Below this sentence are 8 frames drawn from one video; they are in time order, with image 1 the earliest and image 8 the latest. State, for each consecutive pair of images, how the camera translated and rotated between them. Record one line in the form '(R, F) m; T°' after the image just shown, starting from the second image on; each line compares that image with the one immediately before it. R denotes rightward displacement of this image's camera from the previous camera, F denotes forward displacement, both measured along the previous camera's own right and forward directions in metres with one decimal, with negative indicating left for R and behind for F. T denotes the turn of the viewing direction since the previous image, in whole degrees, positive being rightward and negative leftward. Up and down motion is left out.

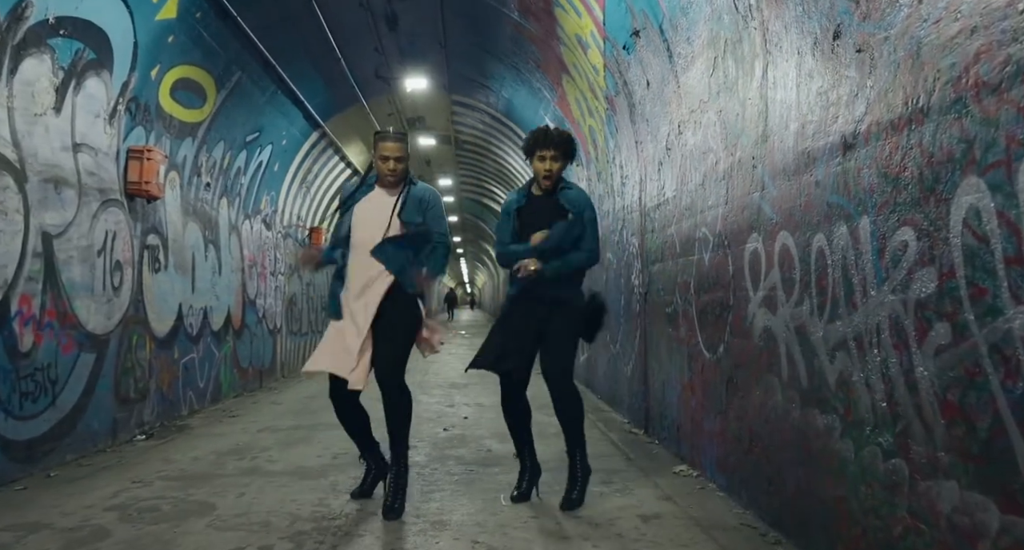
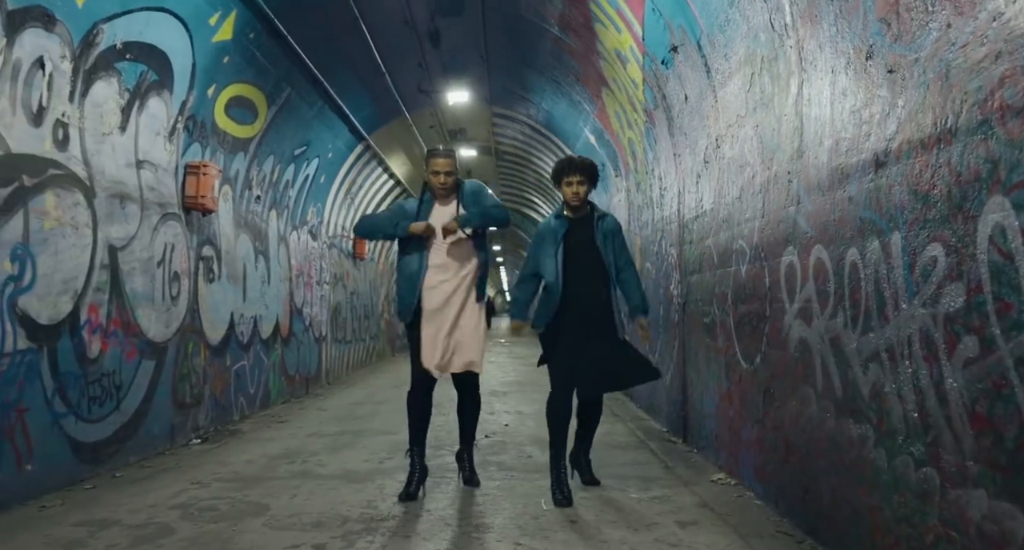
(0.0, -0.1) m; -3°
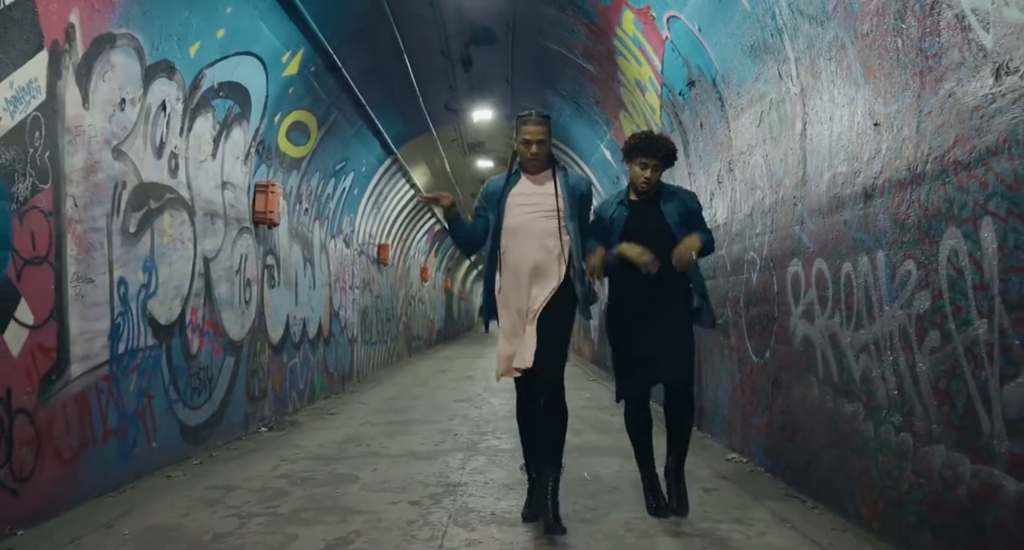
(-0.3, -0.8) m; 0°
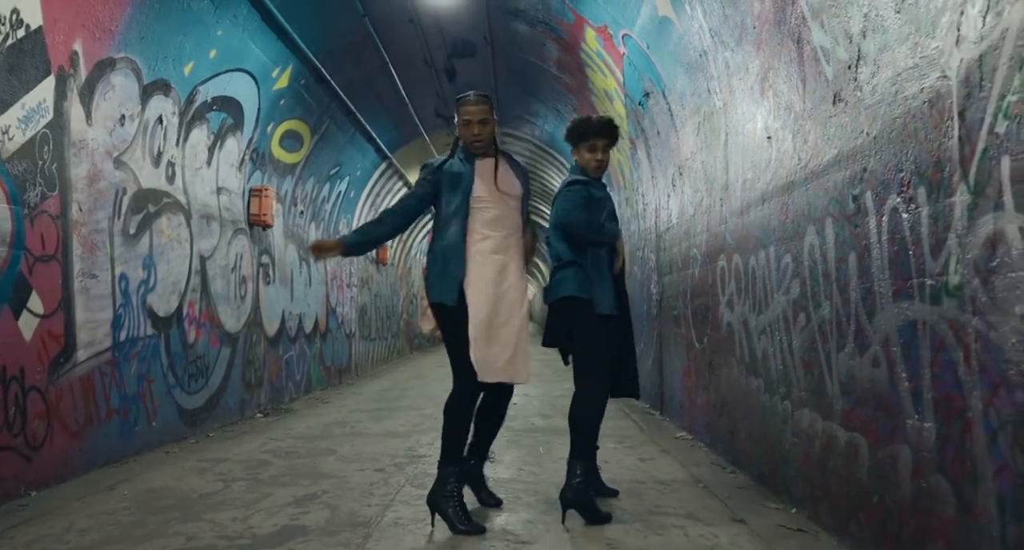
(+0.4, -0.6) m; -1°
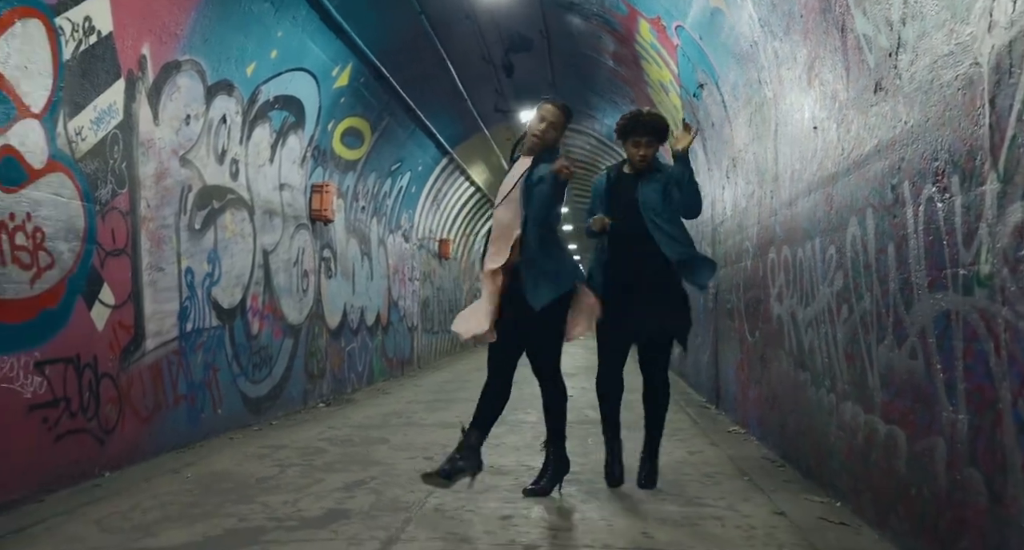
(+0.1, -0.1) m; -5°
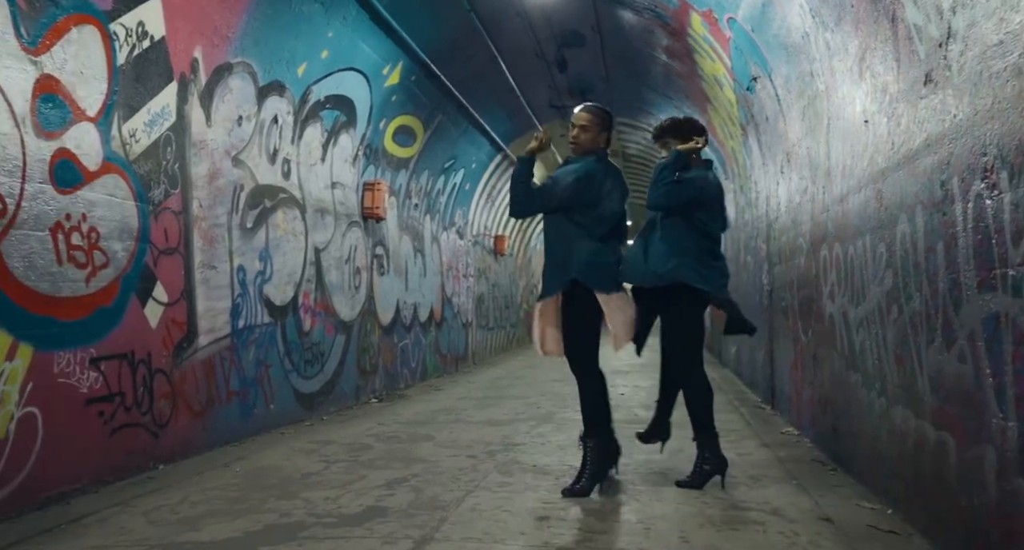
(+0.1, 0.0) m; -5°
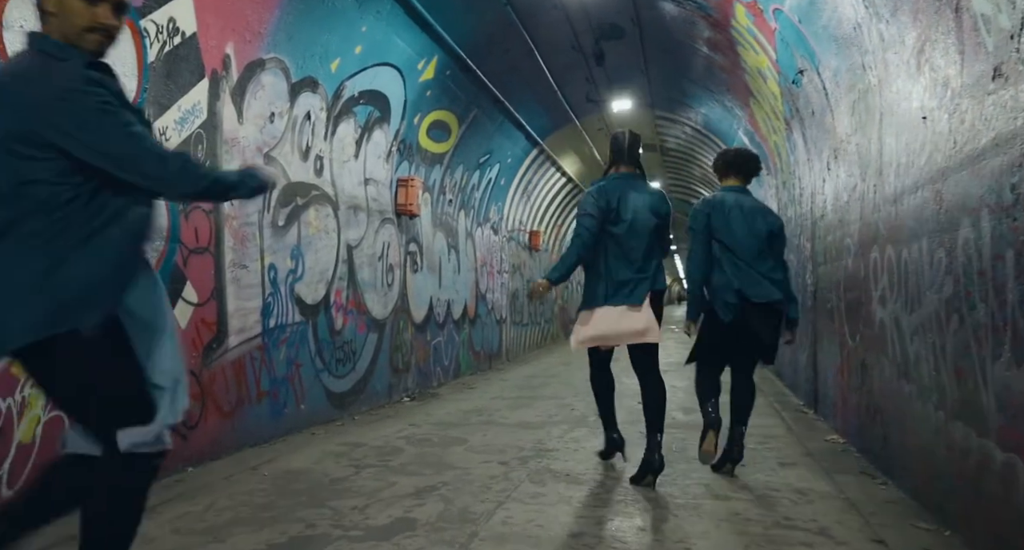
(0.0, +0.1) m; -3°
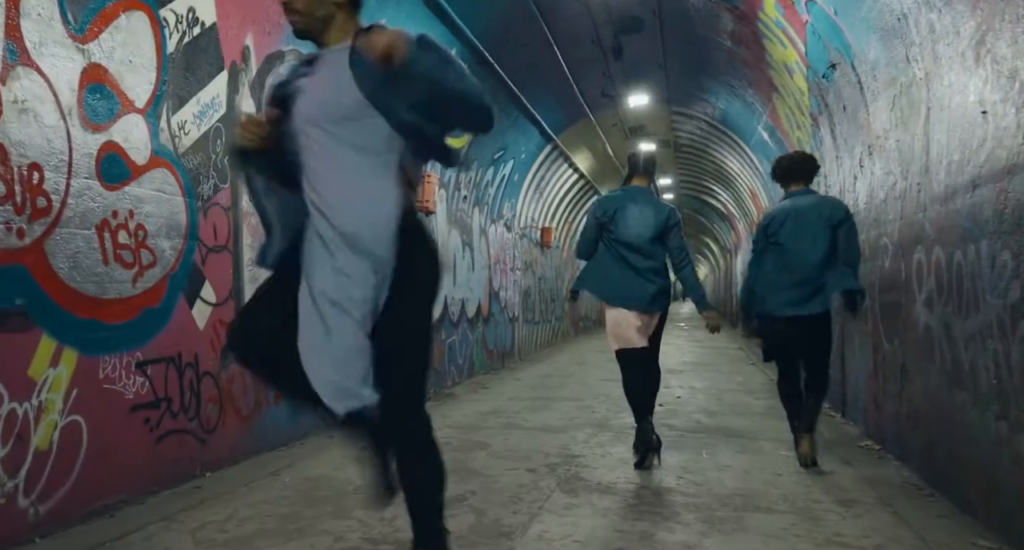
(-0.1, +0.2) m; 0°
